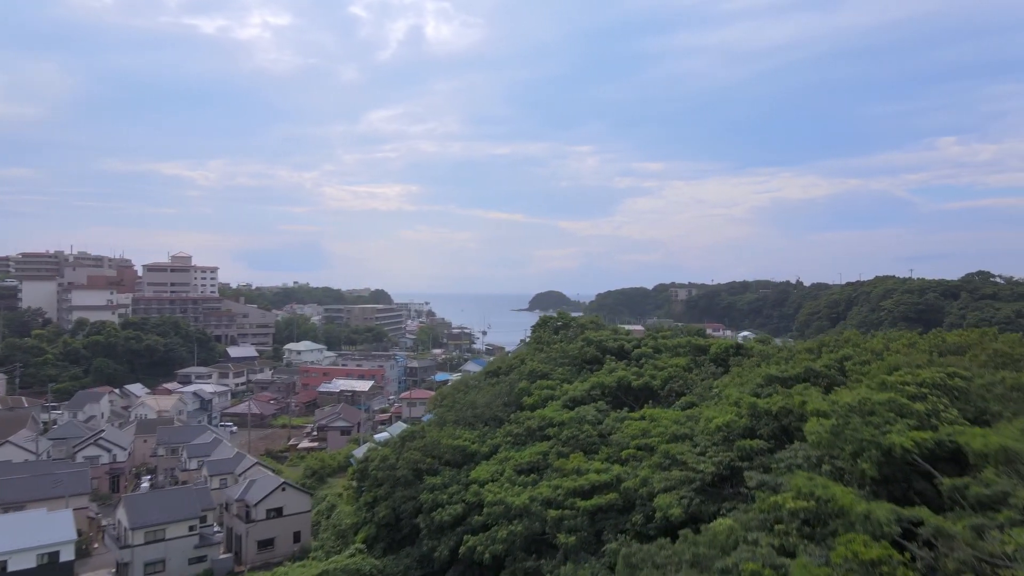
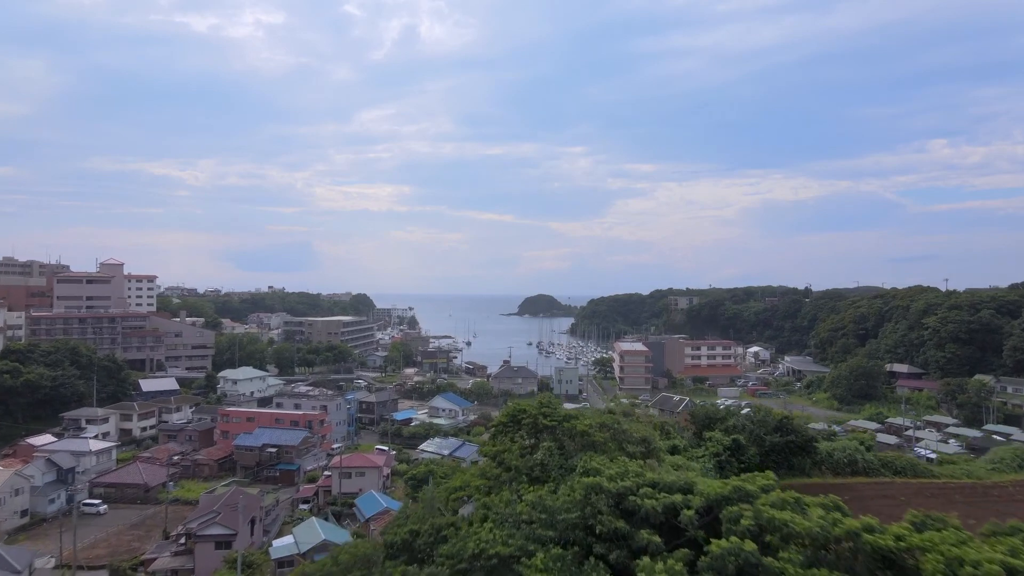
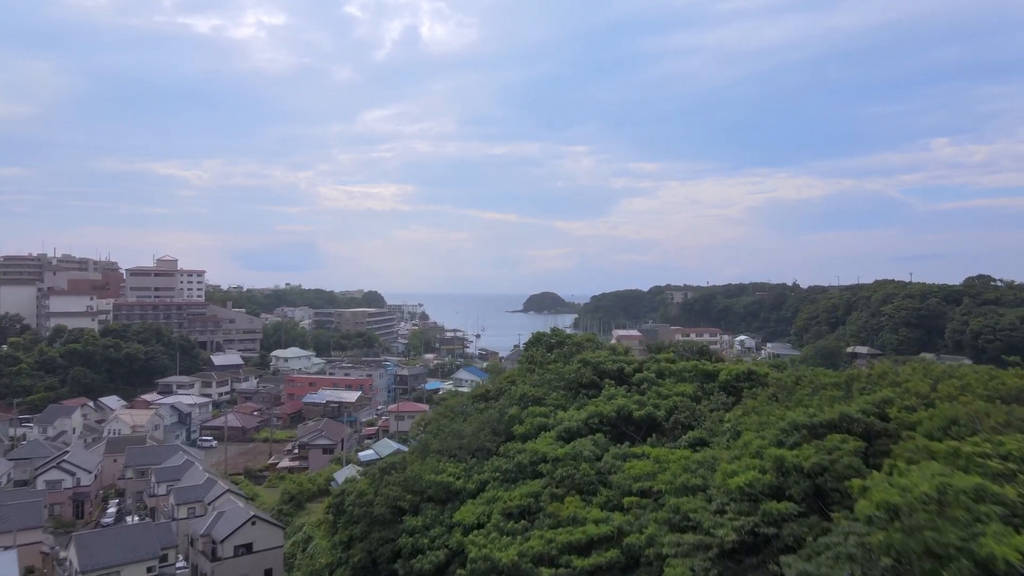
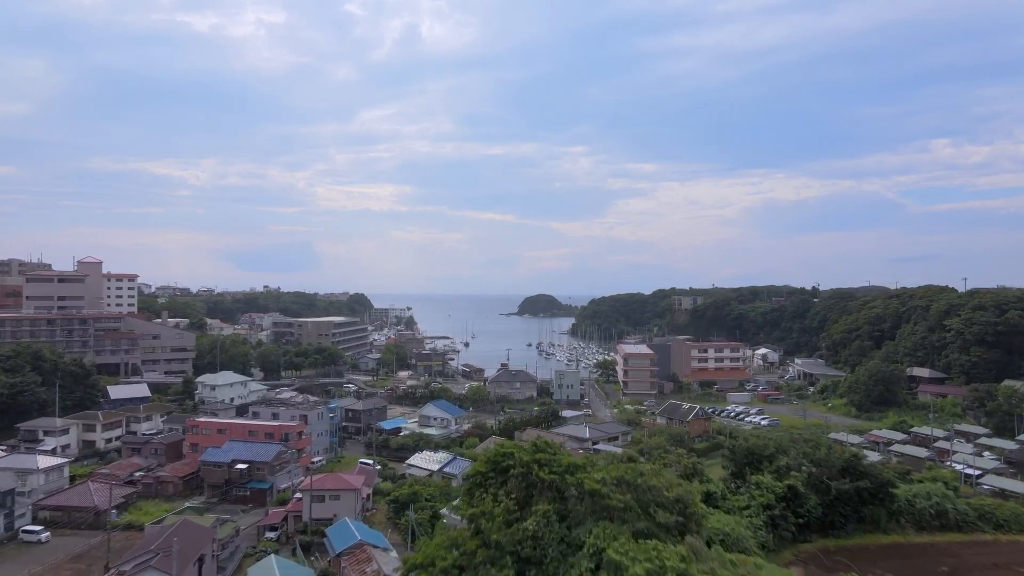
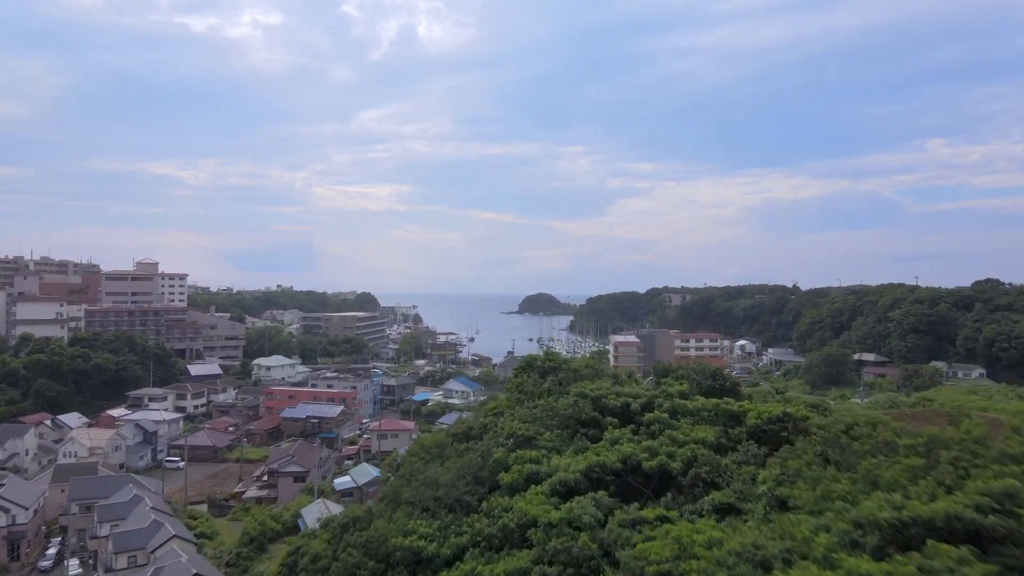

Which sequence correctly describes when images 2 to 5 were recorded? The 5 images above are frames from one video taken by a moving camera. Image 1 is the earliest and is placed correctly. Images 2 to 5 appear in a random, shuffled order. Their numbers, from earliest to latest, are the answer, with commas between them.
3, 5, 2, 4
